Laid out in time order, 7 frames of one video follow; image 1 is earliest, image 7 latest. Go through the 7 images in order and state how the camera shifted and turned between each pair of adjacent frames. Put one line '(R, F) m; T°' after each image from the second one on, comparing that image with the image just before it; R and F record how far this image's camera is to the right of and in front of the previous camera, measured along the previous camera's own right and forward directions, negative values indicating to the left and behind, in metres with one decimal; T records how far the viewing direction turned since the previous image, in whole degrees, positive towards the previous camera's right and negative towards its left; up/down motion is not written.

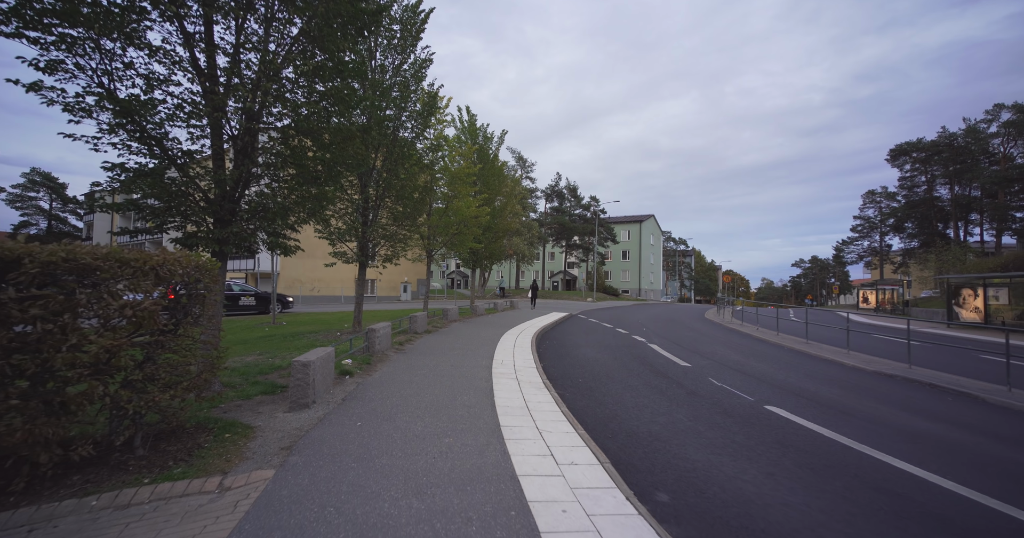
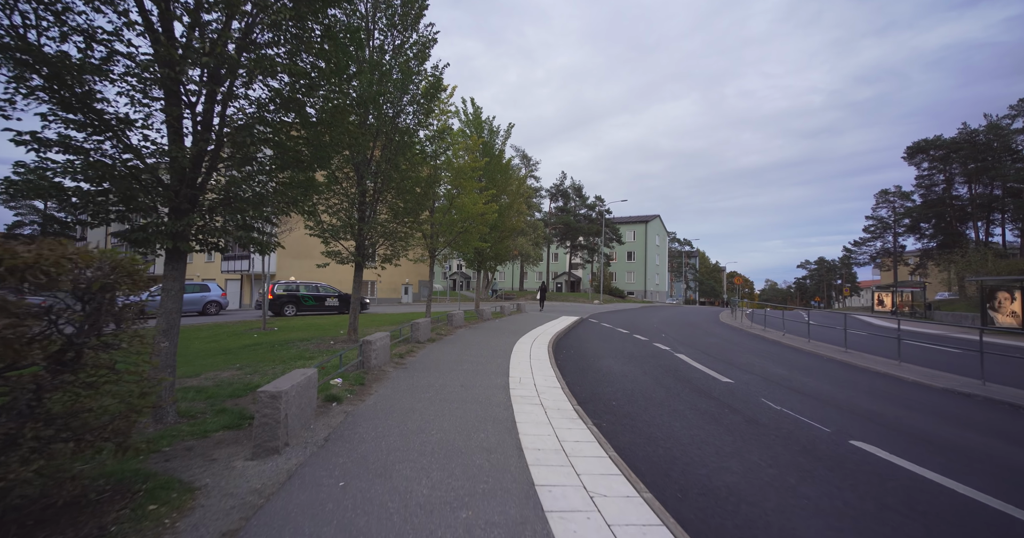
(-0.3, +1.2) m; 0°
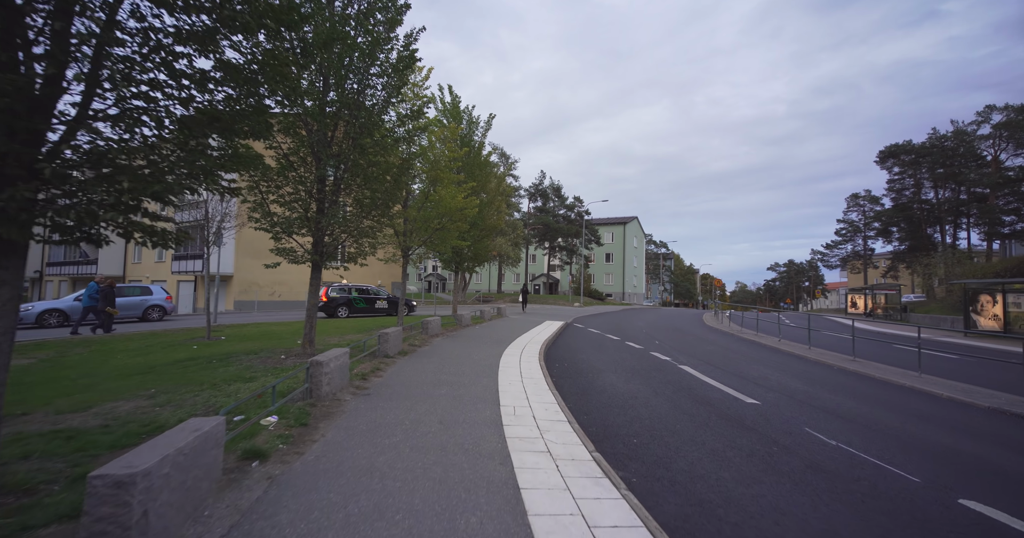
(-0.2, +1.4) m; +3°
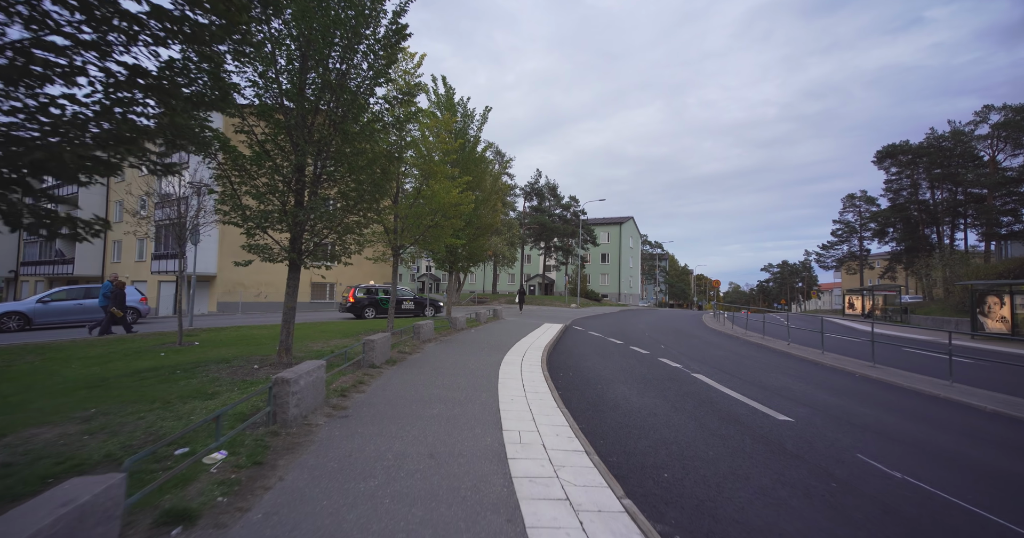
(-0.1, +0.9) m; +1°
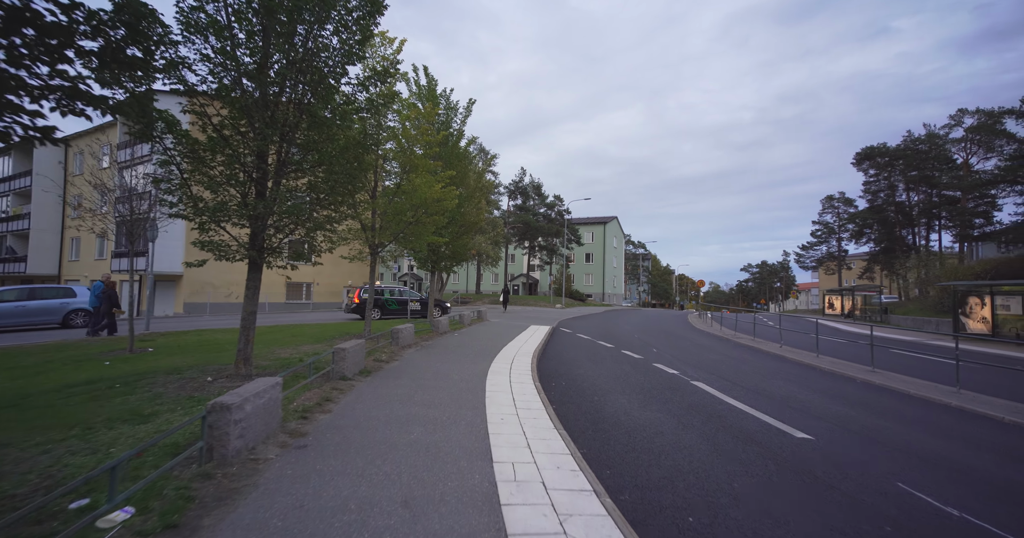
(-0.1, +0.8) m; +2°
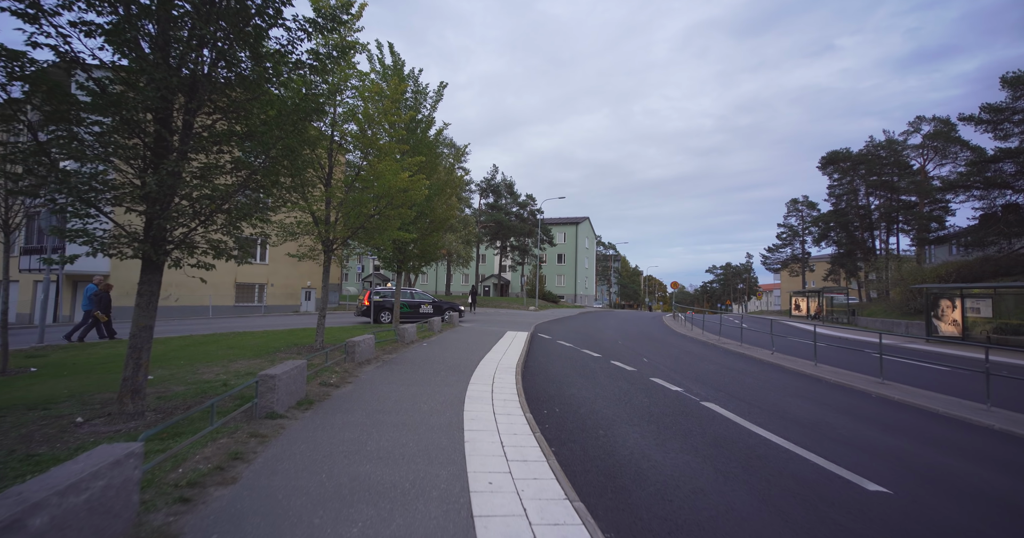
(-0.2, +1.5) m; +4°
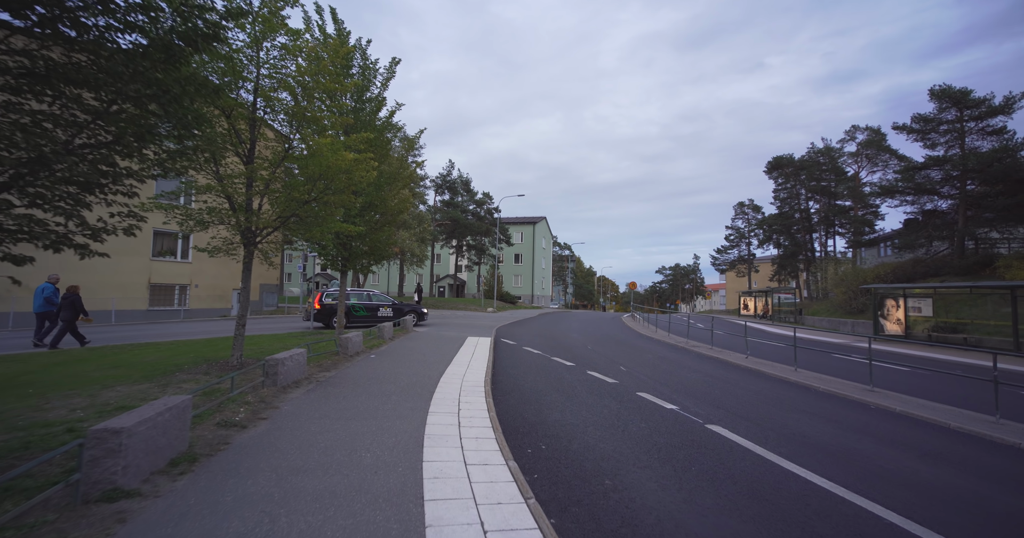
(-0.2, +1.6) m; +6°
